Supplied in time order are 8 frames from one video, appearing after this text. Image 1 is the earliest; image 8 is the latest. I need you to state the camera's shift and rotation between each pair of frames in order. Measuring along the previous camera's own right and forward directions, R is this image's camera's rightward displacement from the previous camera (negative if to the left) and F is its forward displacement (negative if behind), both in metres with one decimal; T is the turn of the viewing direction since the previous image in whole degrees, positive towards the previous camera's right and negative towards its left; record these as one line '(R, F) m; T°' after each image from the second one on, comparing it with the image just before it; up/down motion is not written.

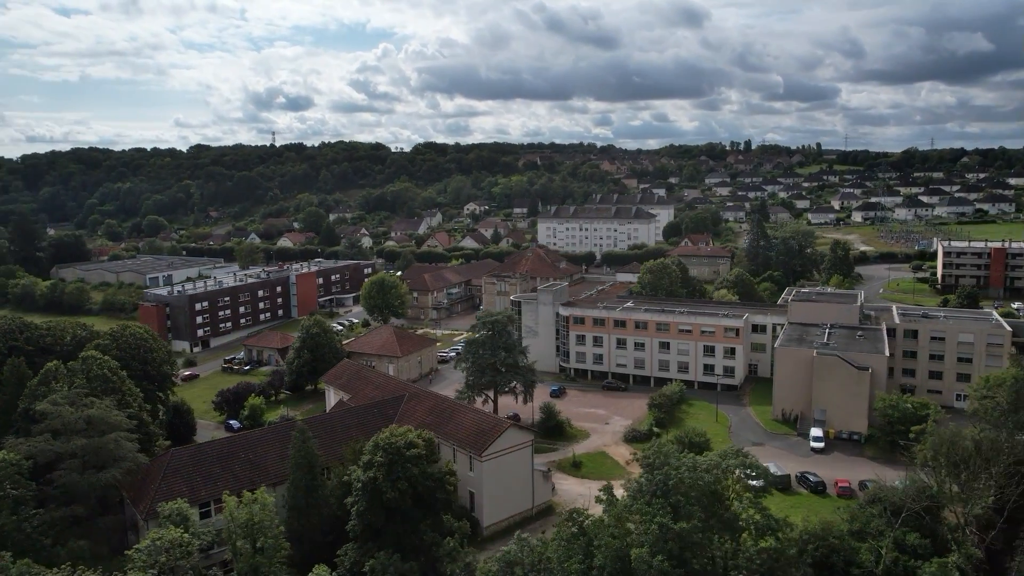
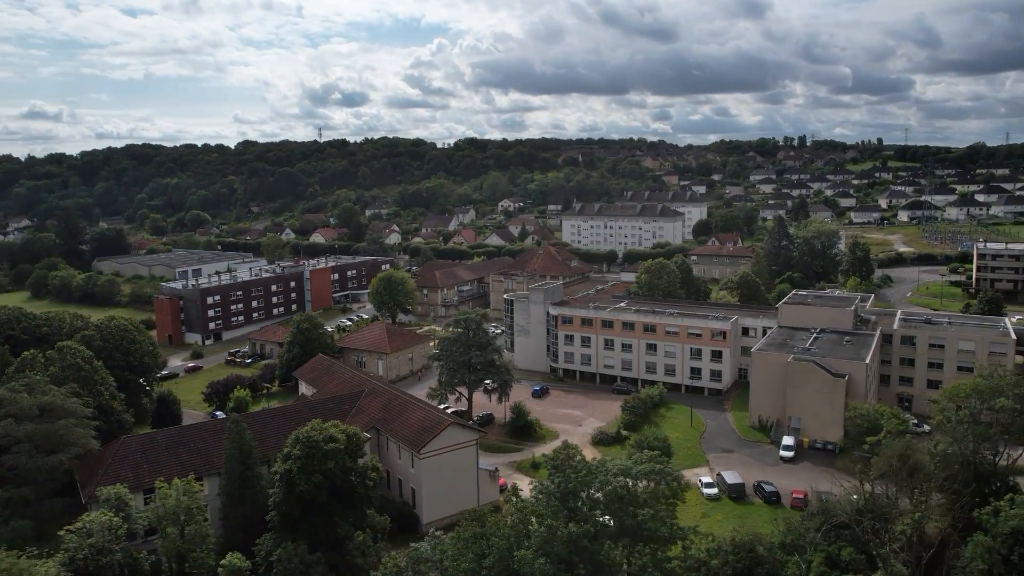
(+3.3, -0.7) m; -4°
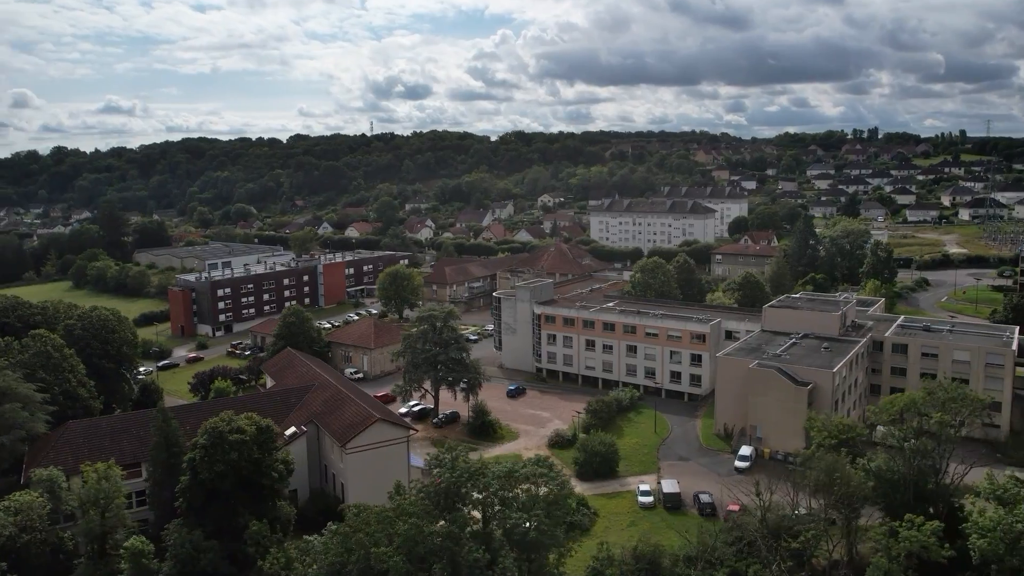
(+4.3, -0.4) m; -5°
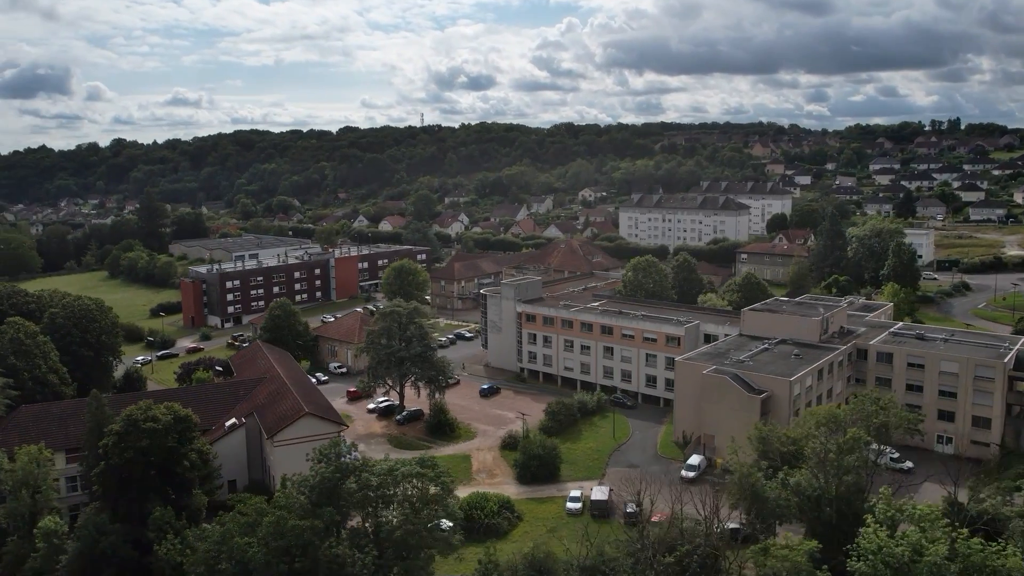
(+4.6, -0.1) m; -6°
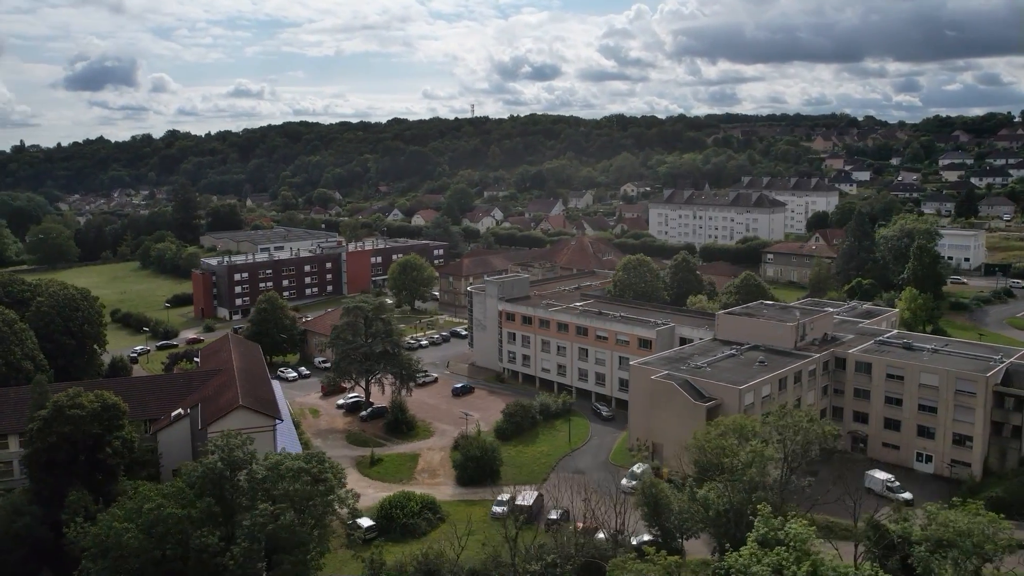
(+4.7, +0.2) m; -6°
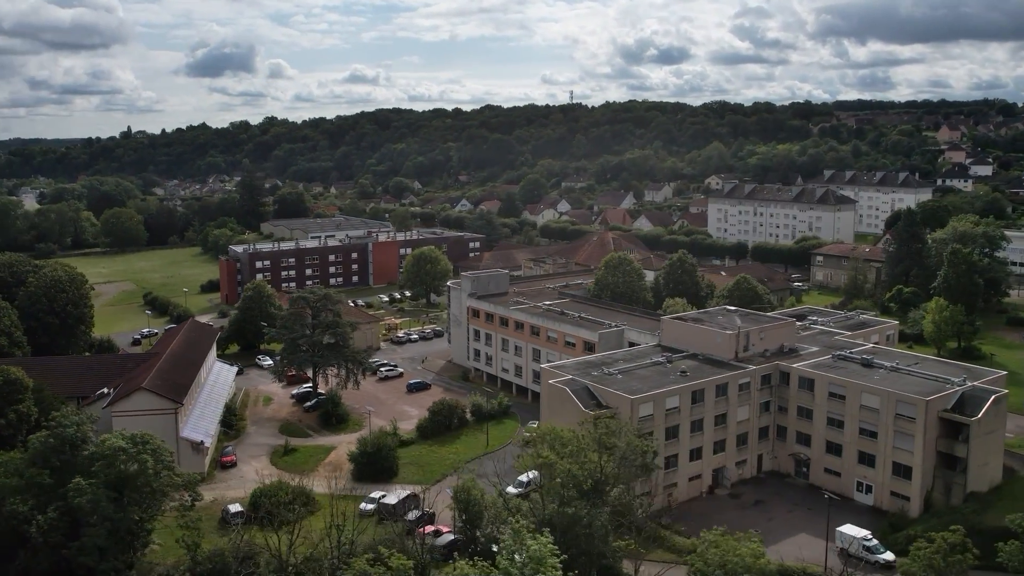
(+8.7, +1.0) m; -11°
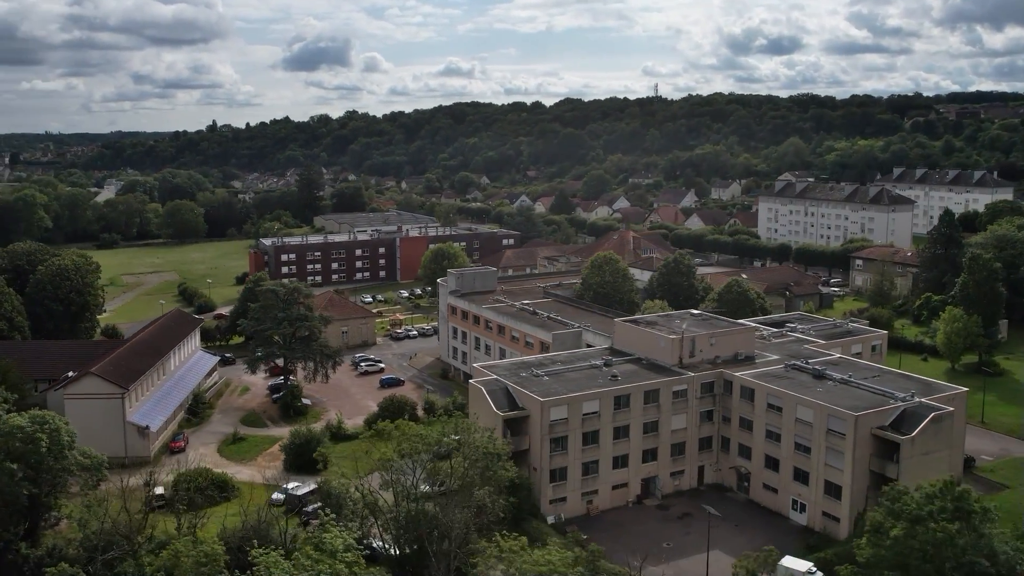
(+7.0, +0.6) m; -9°
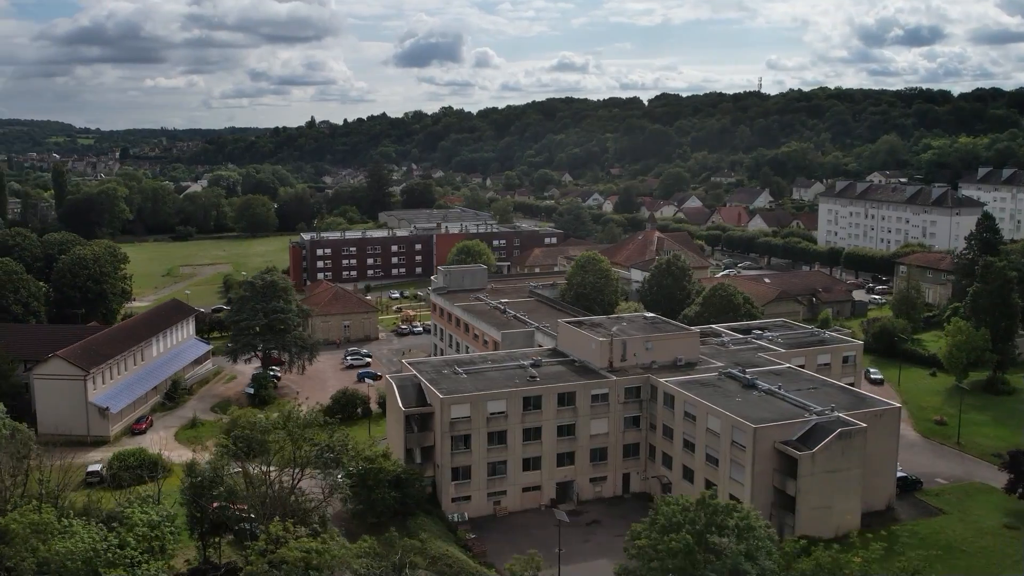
(+7.9, +0.8) m; -10°
